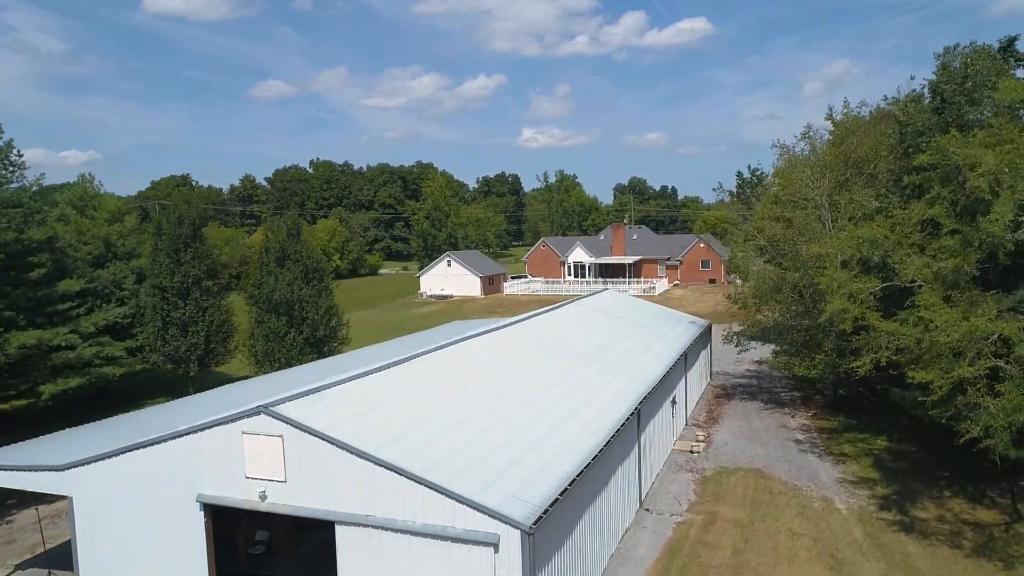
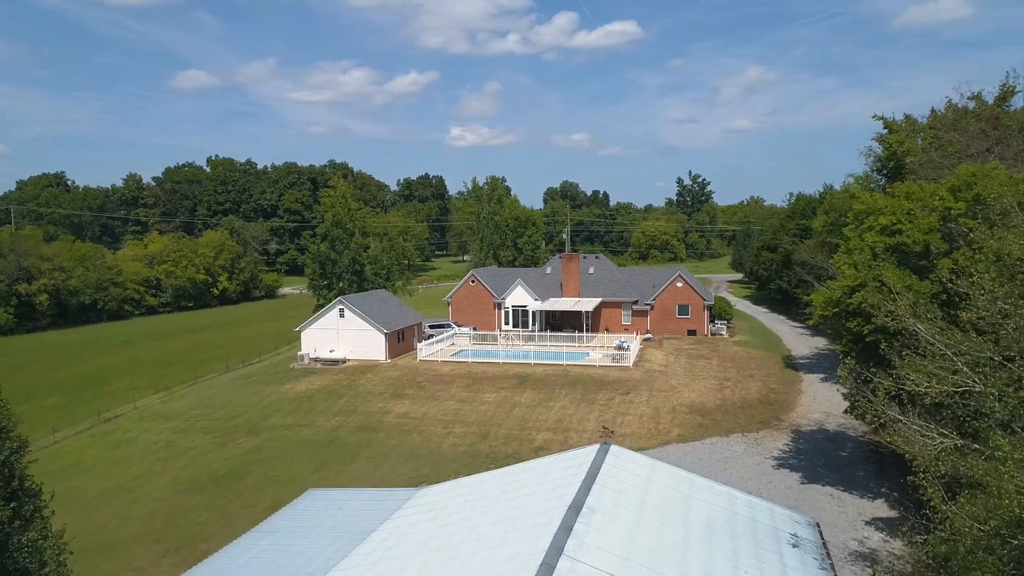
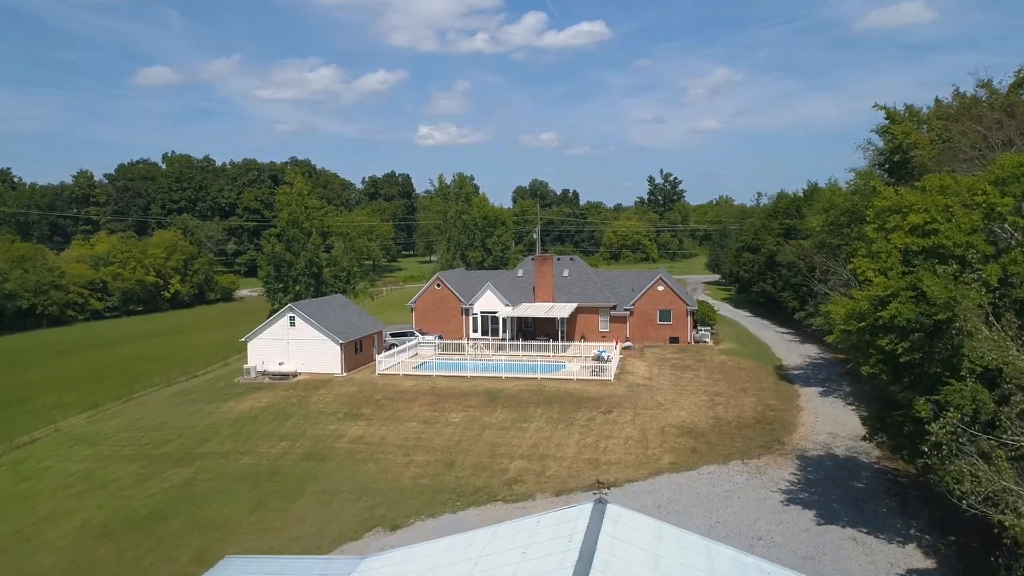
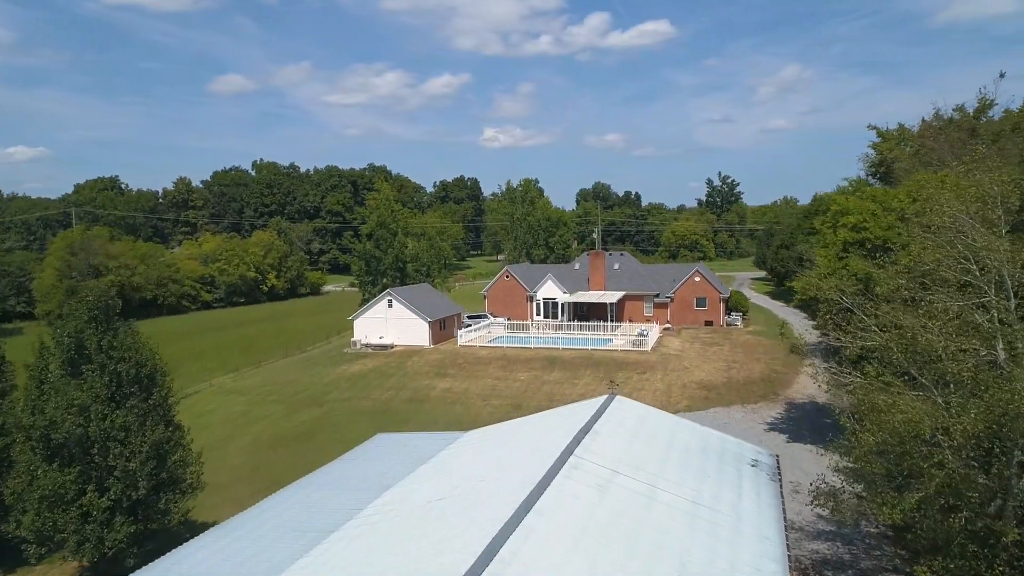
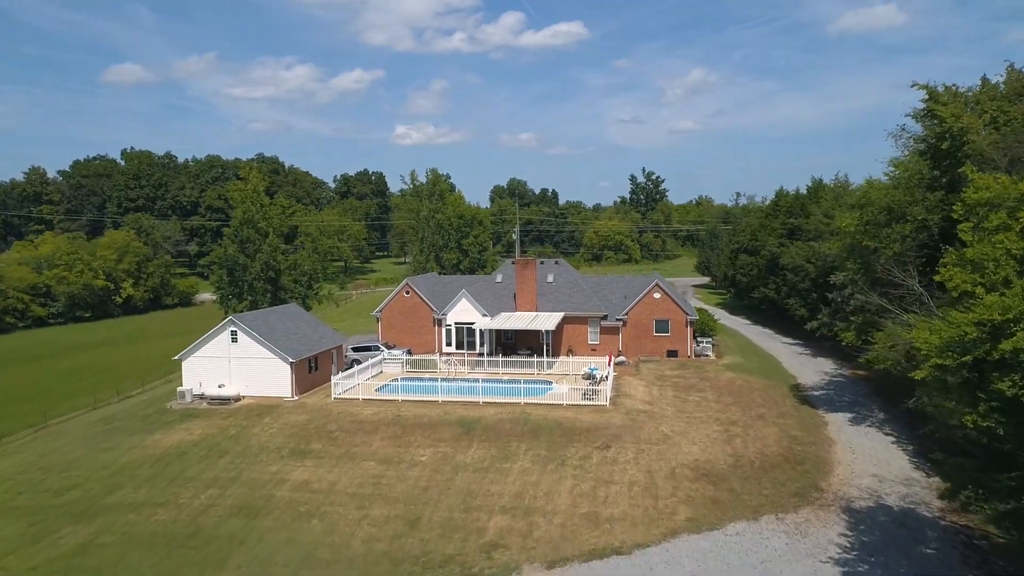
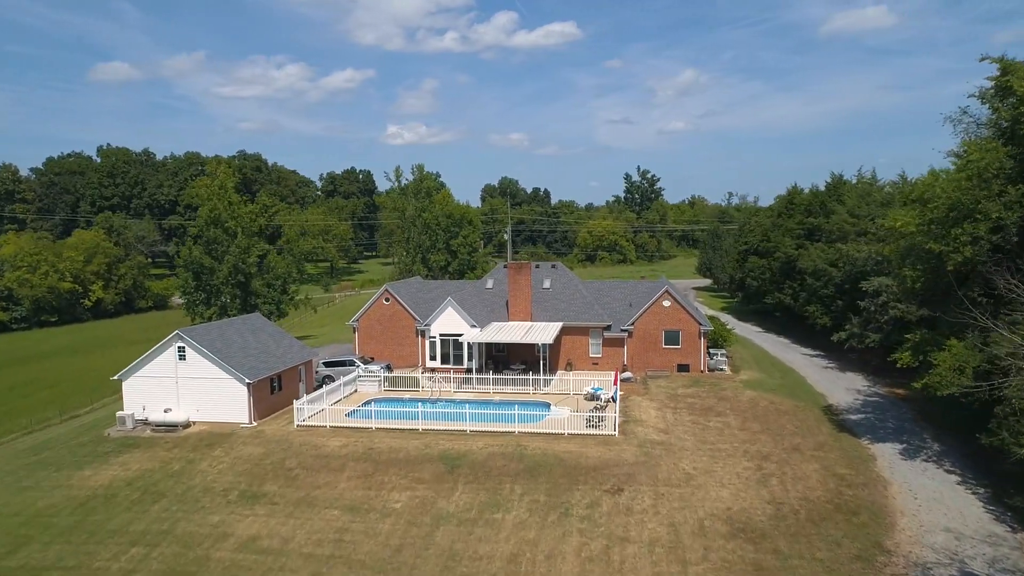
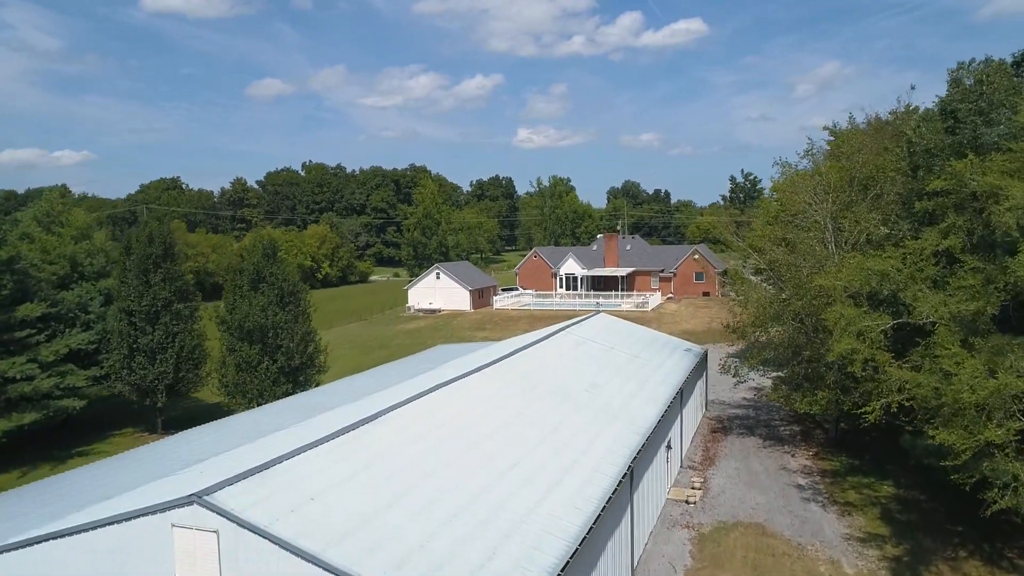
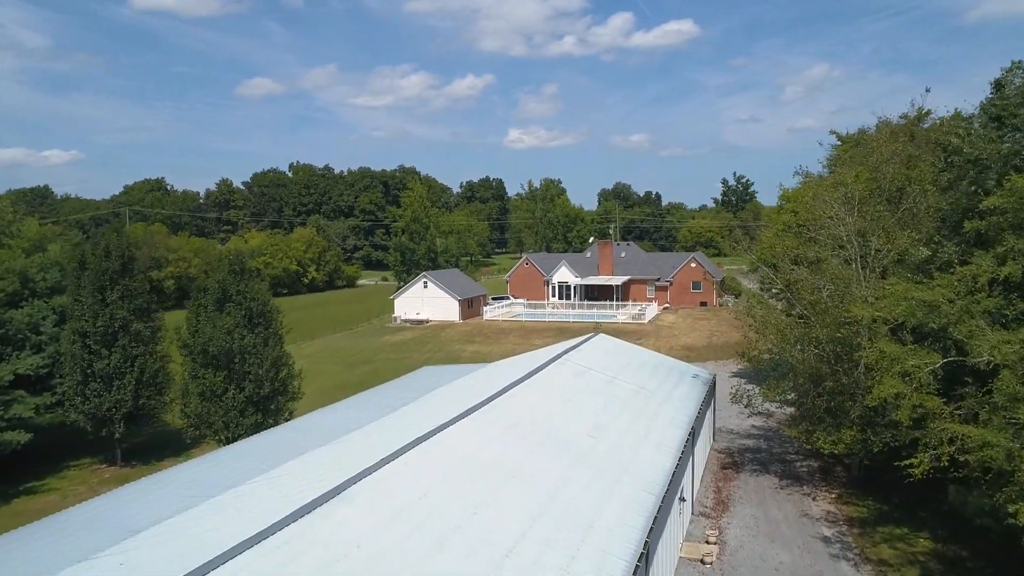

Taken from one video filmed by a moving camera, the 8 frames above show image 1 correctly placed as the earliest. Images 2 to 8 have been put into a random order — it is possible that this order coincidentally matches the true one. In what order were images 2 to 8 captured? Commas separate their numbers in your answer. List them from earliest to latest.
7, 8, 4, 2, 3, 5, 6
